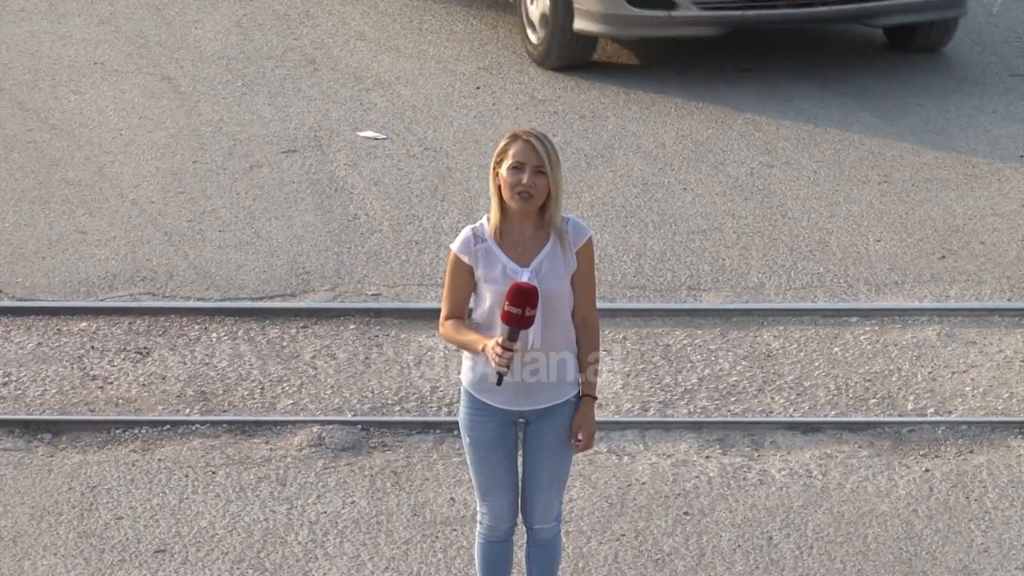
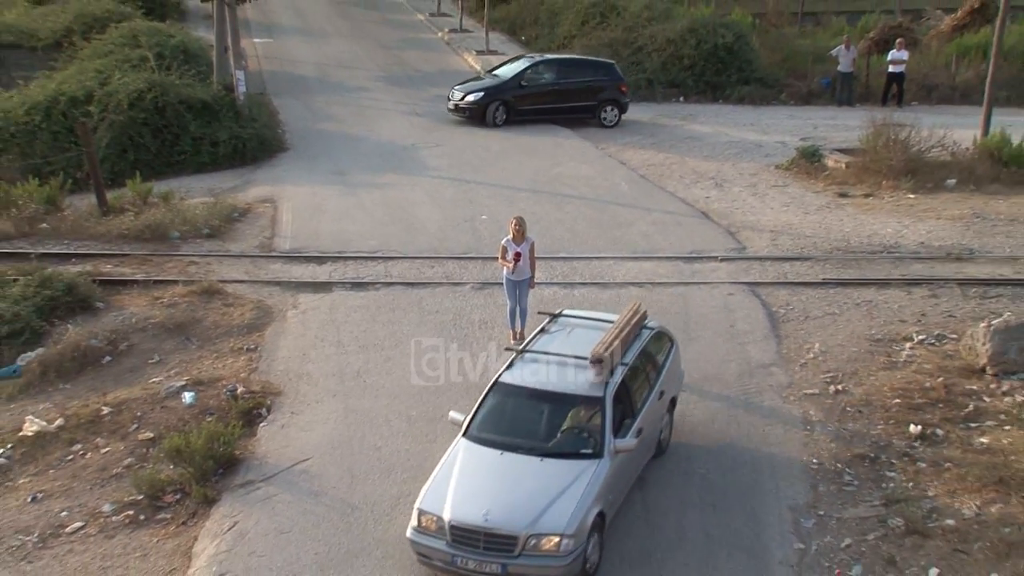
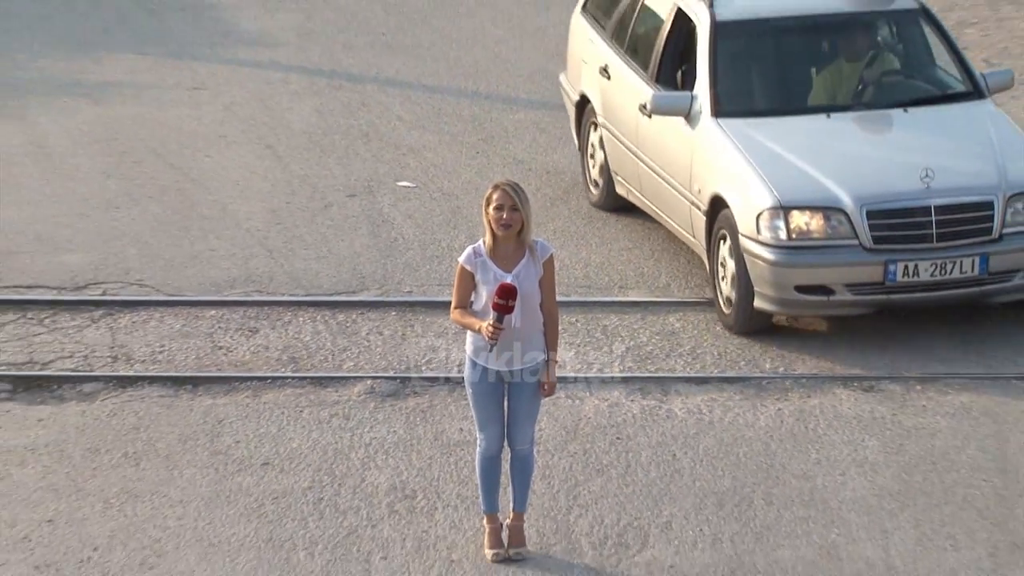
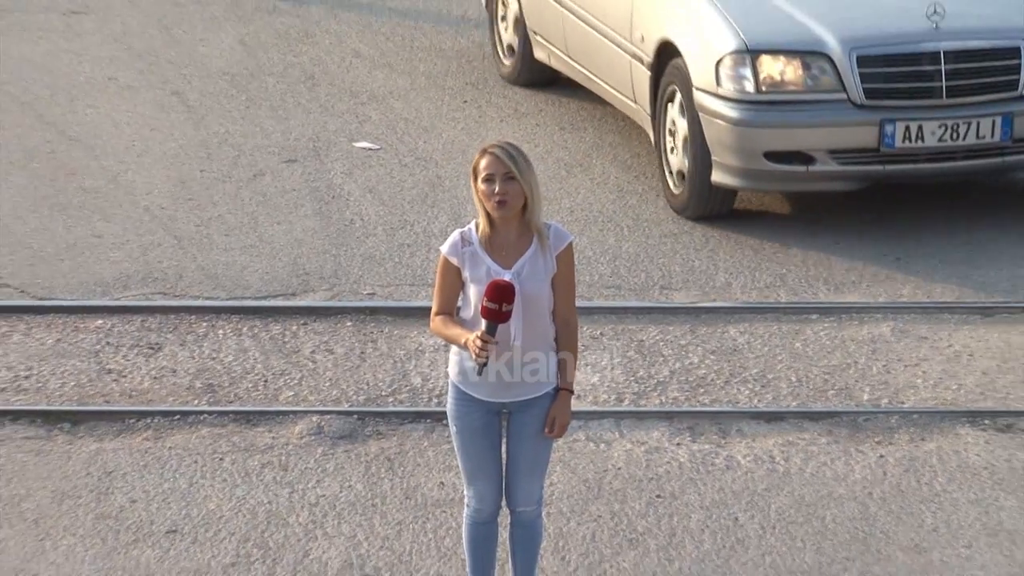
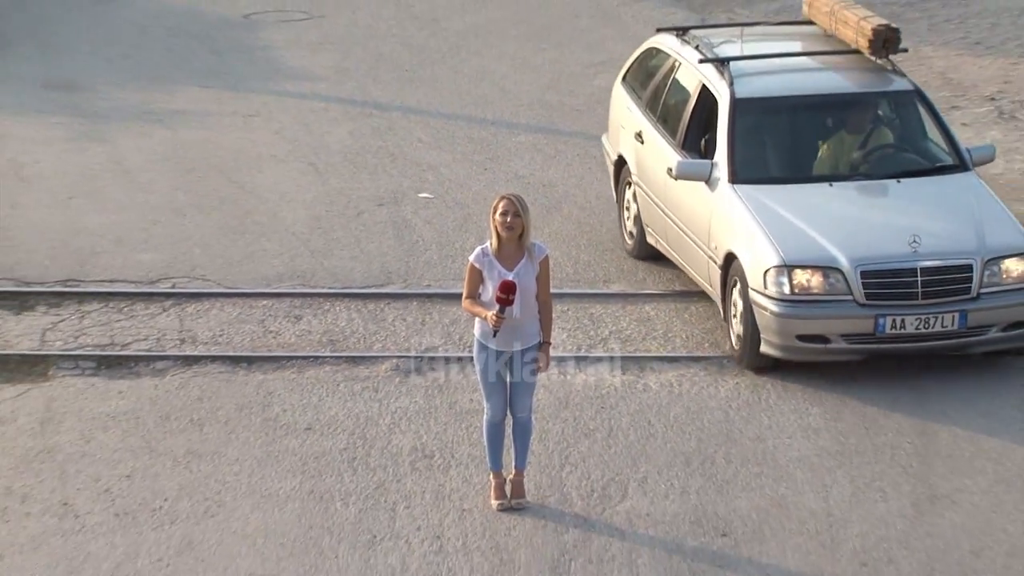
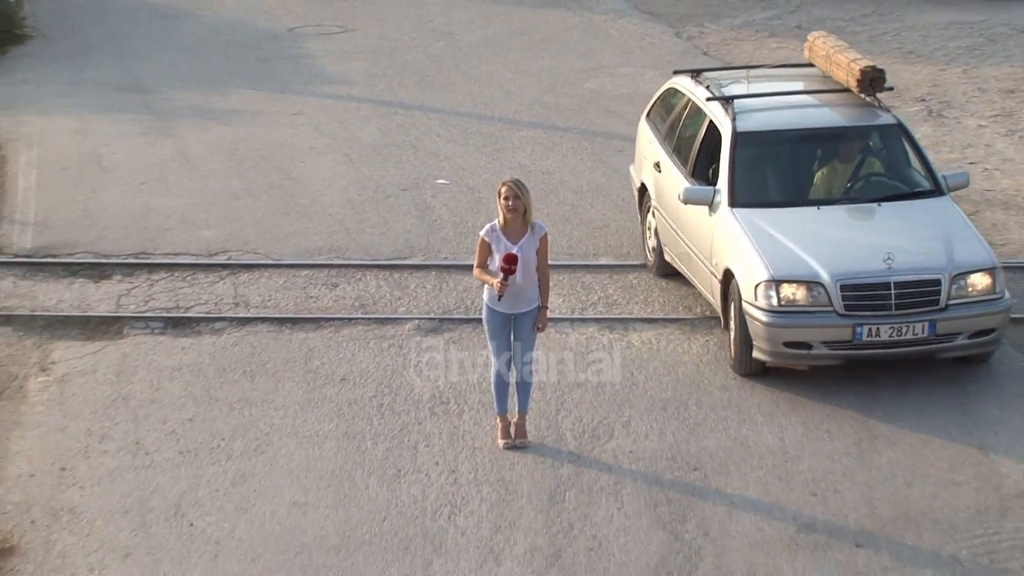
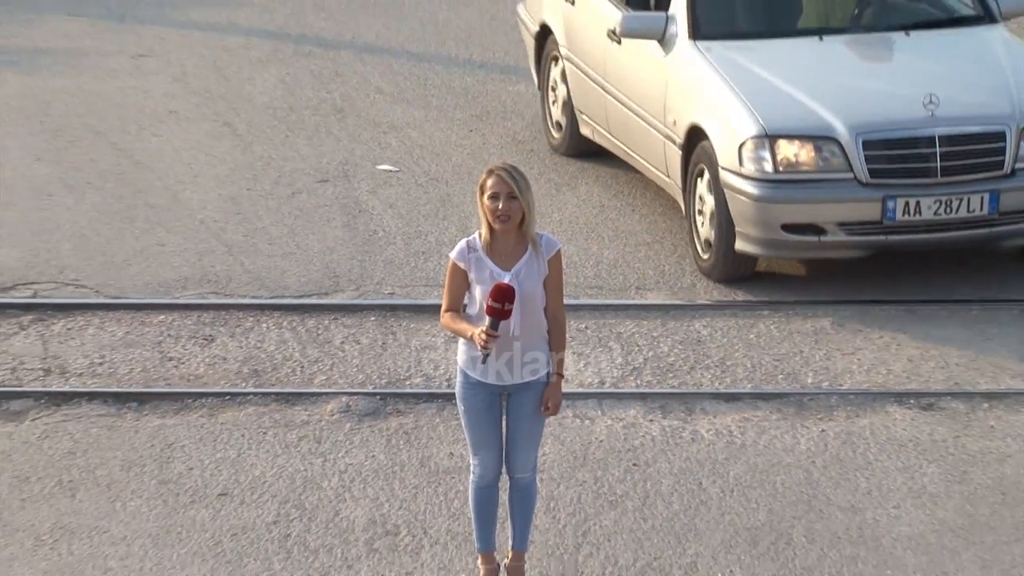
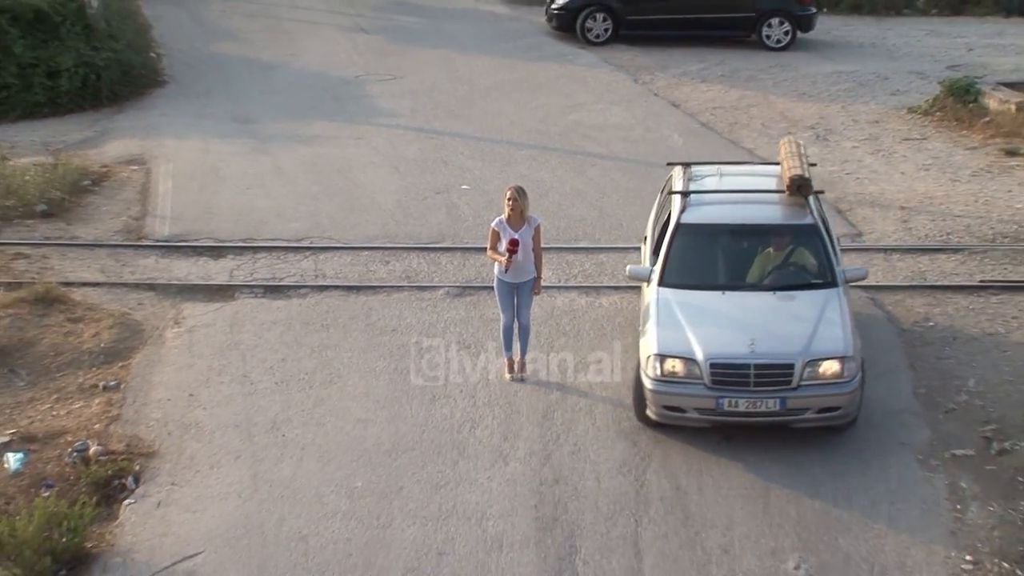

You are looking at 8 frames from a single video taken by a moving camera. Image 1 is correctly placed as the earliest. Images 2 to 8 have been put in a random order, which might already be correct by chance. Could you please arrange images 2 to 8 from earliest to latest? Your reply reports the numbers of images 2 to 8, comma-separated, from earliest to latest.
4, 7, 3, 5, 6, 8, 2
